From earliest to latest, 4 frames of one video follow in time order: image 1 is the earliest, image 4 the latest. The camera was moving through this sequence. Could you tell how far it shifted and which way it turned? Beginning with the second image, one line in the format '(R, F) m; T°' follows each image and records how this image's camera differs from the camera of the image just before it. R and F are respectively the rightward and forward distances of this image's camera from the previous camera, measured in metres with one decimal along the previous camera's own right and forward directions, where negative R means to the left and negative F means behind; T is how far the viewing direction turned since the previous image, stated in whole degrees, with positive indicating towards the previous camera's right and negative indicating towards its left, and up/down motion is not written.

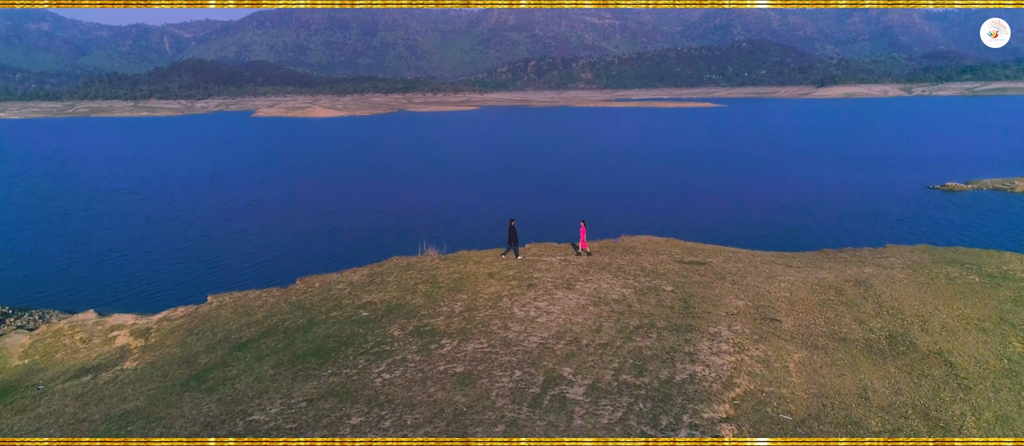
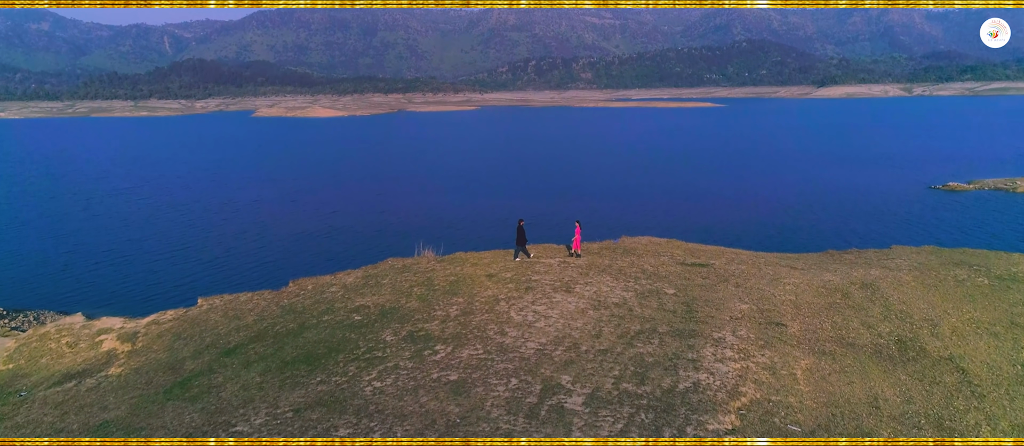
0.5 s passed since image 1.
(+0.1, +0.5) m; 0°
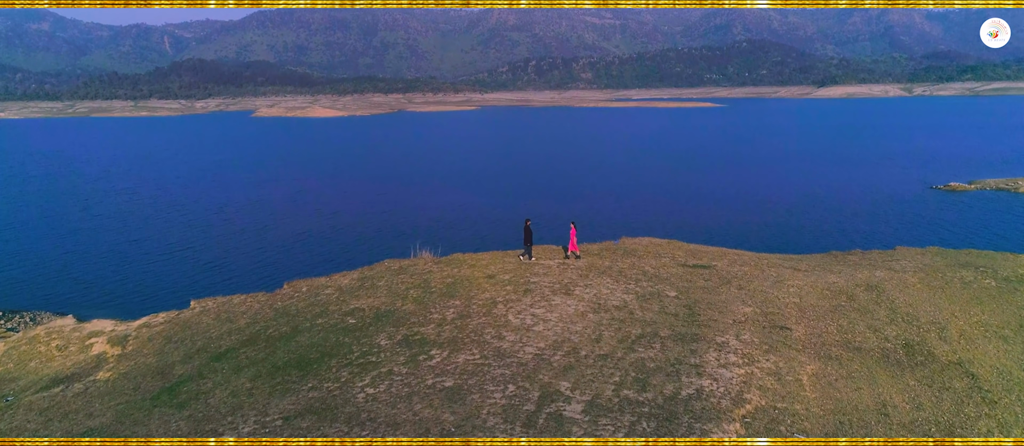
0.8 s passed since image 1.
(+0.1, +0.3) m; 0°
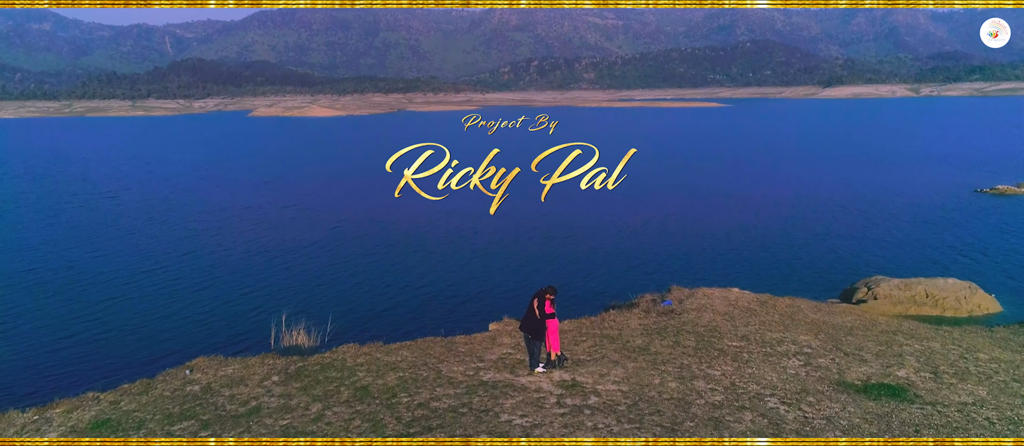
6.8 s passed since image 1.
(+0.9, +10.9) m; 0°
